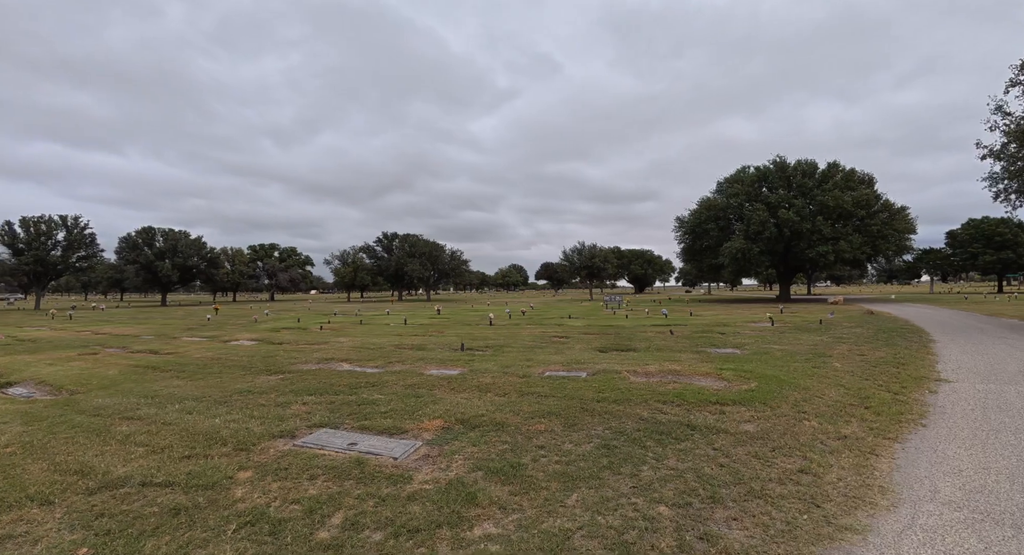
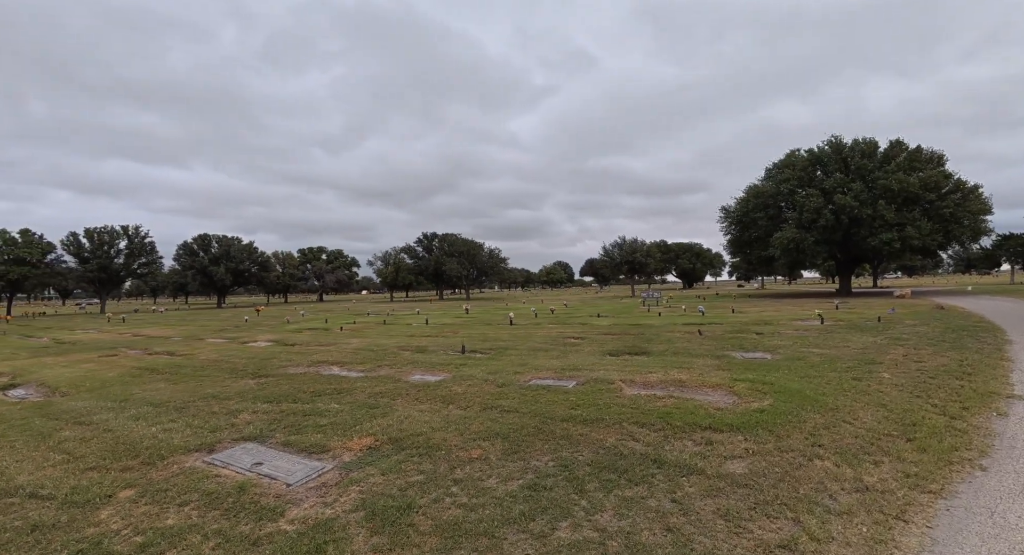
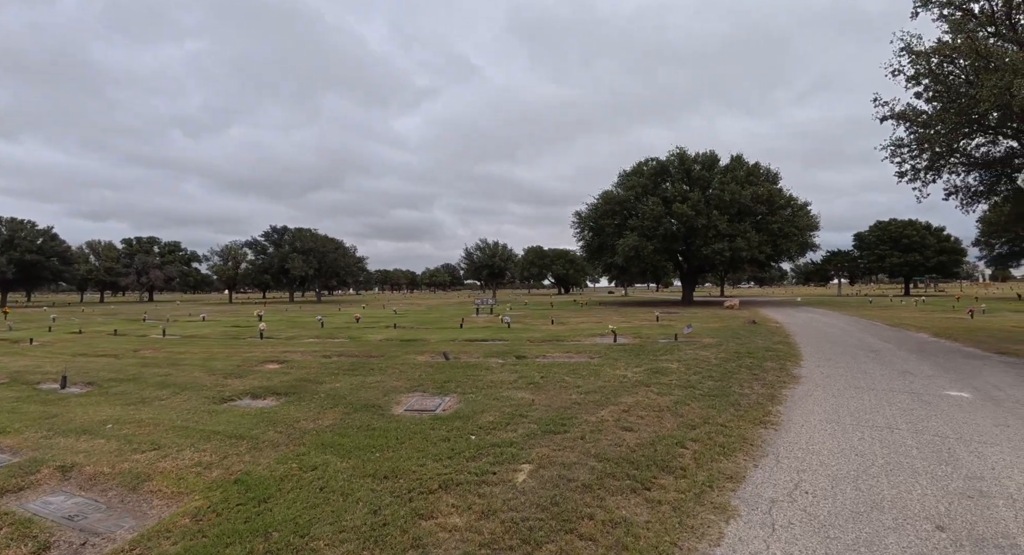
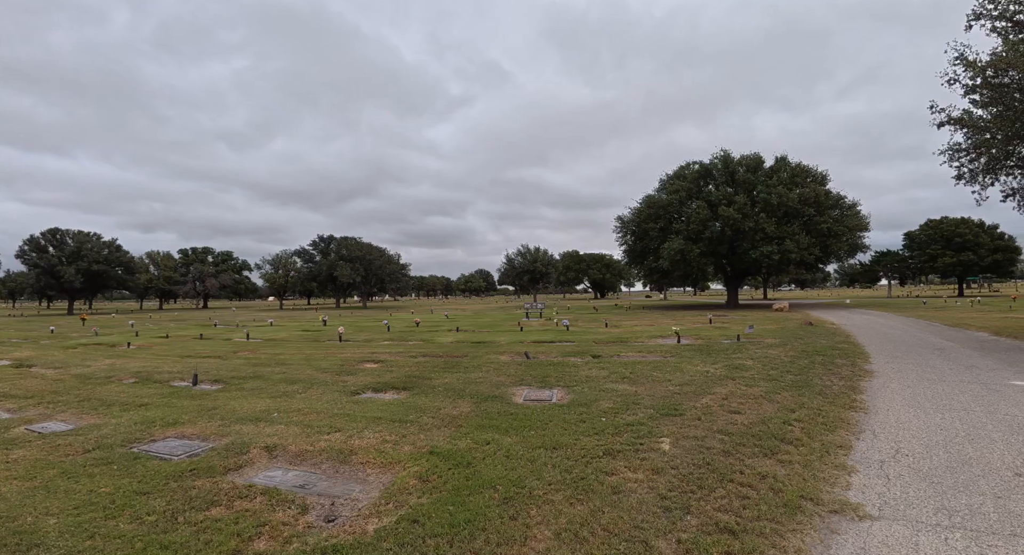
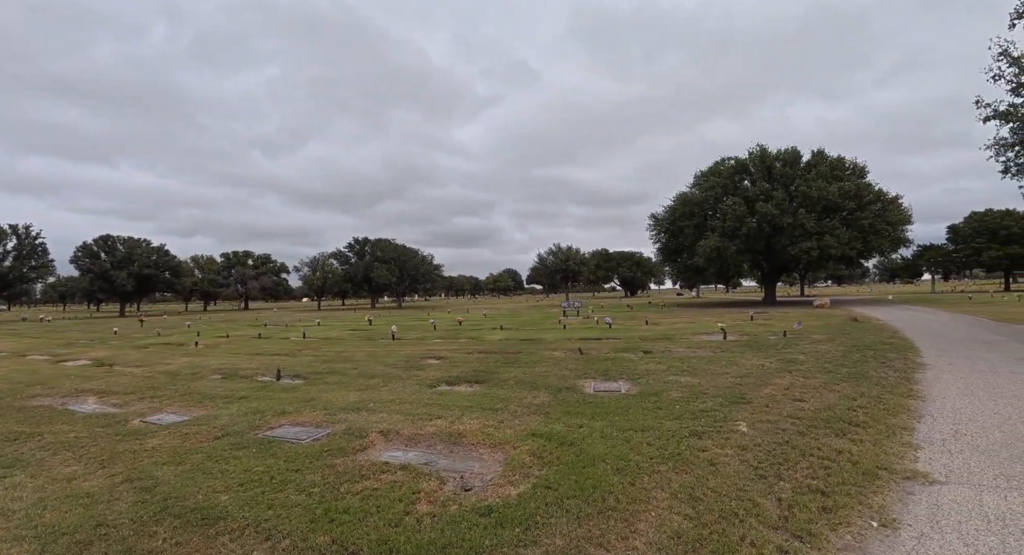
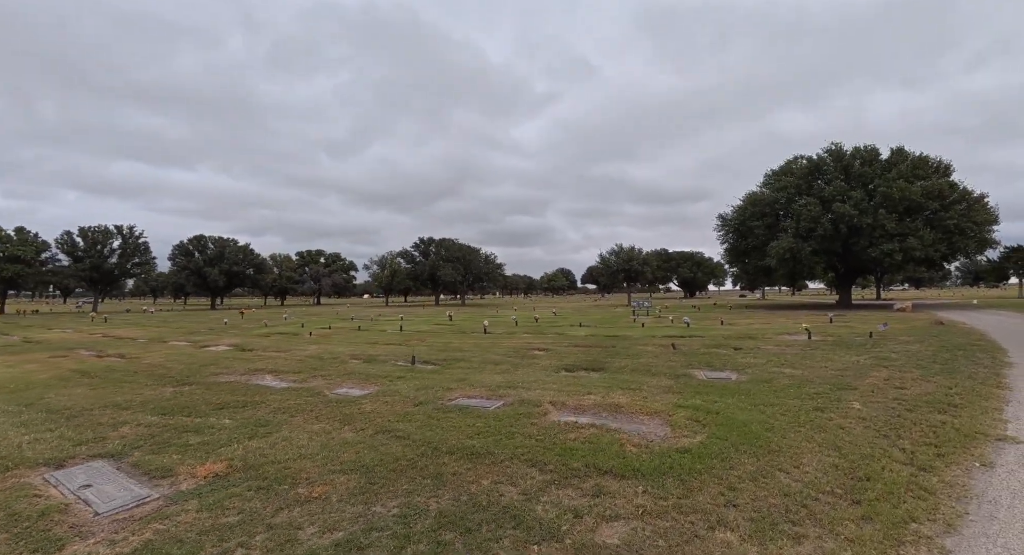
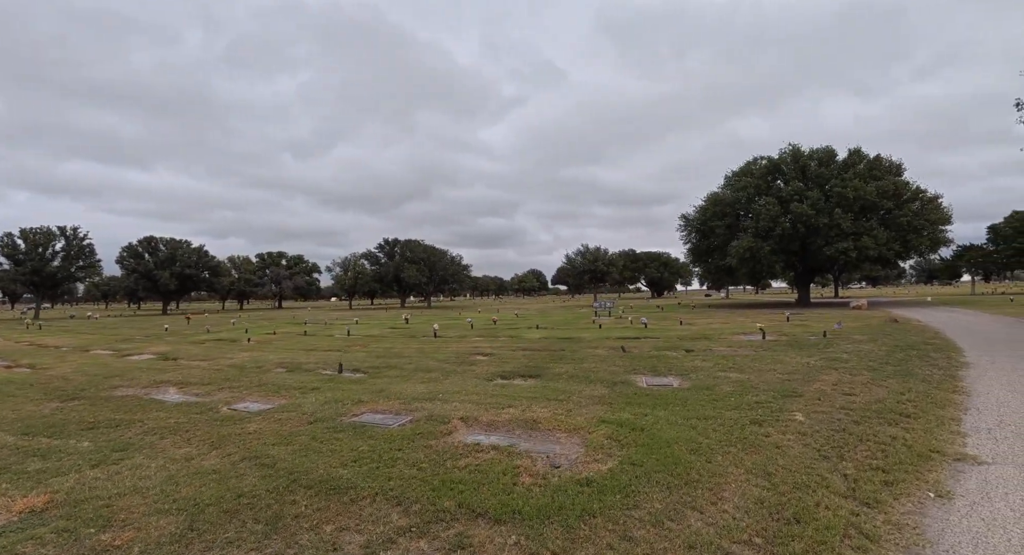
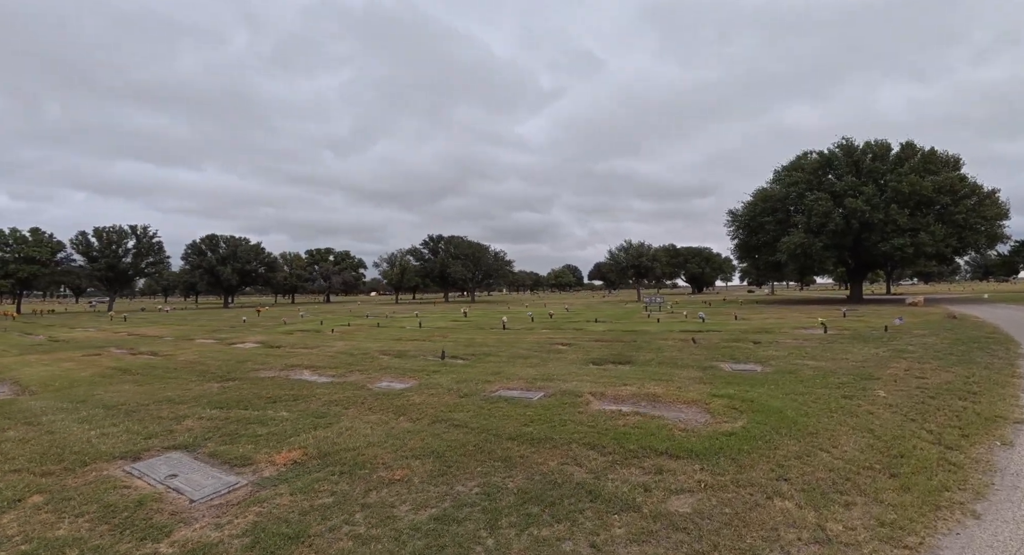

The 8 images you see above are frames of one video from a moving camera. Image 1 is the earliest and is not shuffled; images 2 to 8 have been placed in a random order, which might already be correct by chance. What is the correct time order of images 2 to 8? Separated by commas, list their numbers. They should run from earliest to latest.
2, 8, 6, 7, 5, 4, 3
